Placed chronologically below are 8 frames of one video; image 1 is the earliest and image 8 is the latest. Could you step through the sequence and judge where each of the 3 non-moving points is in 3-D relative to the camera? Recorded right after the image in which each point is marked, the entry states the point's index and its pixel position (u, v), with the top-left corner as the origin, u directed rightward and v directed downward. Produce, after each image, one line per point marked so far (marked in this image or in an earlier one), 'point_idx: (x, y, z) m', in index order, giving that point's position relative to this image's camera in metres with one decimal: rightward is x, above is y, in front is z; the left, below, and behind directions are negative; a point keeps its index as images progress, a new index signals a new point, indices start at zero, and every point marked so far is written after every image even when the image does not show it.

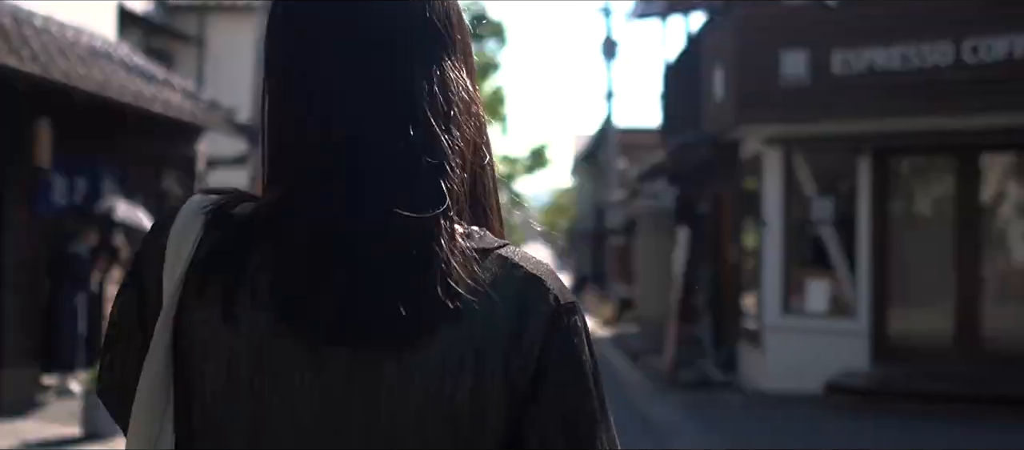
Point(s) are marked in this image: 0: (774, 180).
0: (+2.8, +0.5, +11.1) m
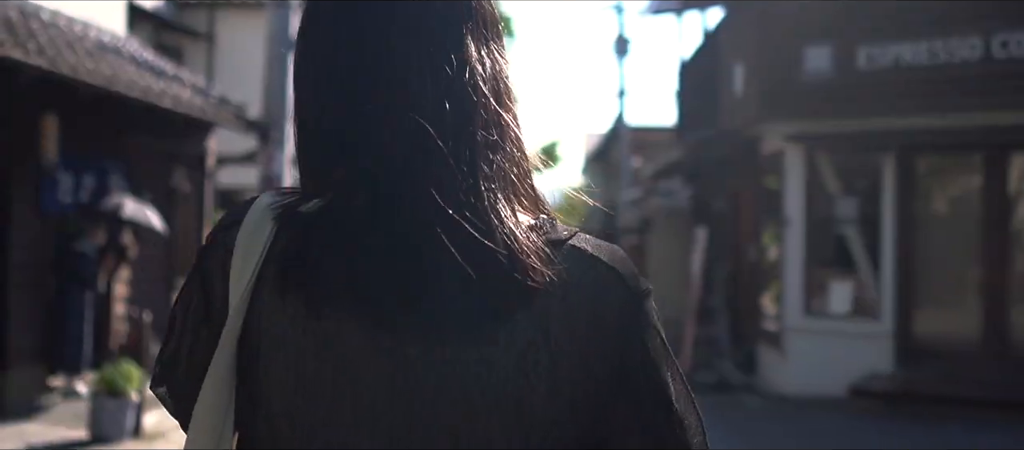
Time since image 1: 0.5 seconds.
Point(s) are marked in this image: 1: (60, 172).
0: (+3.0, +0.5, +10.9) m
1: (-3.8, +0.4, +8.8) m
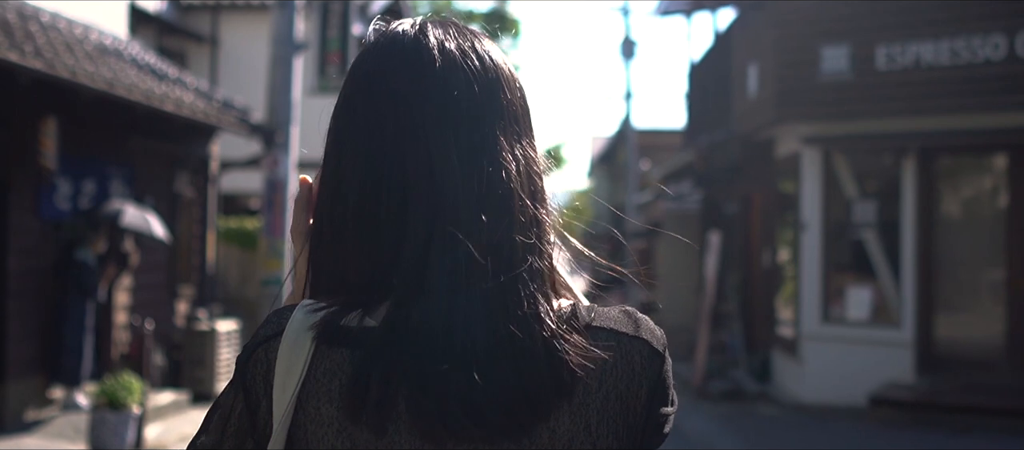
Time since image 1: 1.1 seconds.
0: (+3.1, +0.4, +10.6) m
1: (-3.7, +0.4, +8.6) m
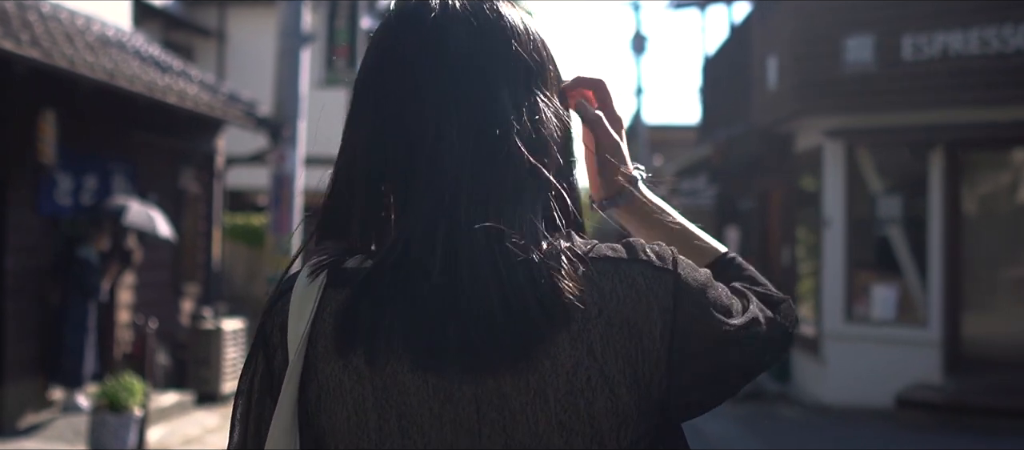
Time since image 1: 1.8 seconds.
0: (+3.2, +0.5, +10.3) m
1: (-3.6, +0.4, +8.4) m
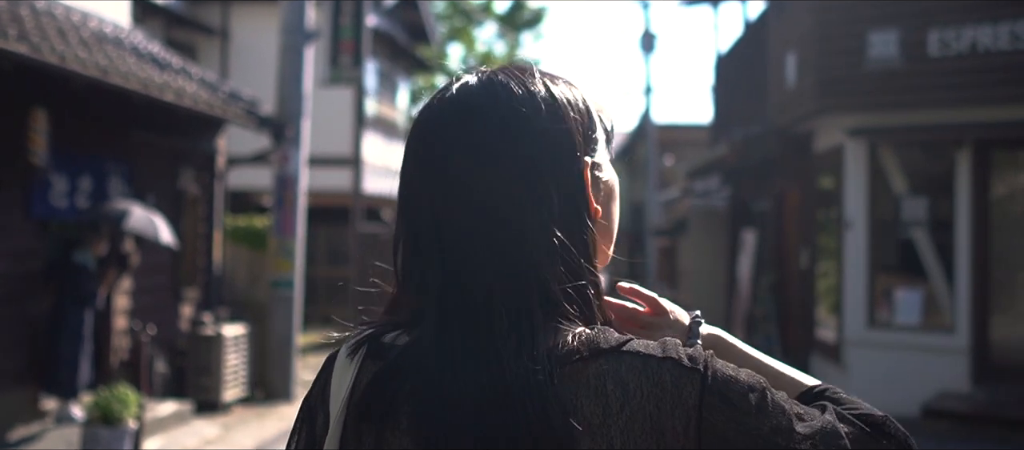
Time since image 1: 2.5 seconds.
0: (+3.3, +0.5, +10.0) m
1: (-3.5, +0.4, +8.0) m
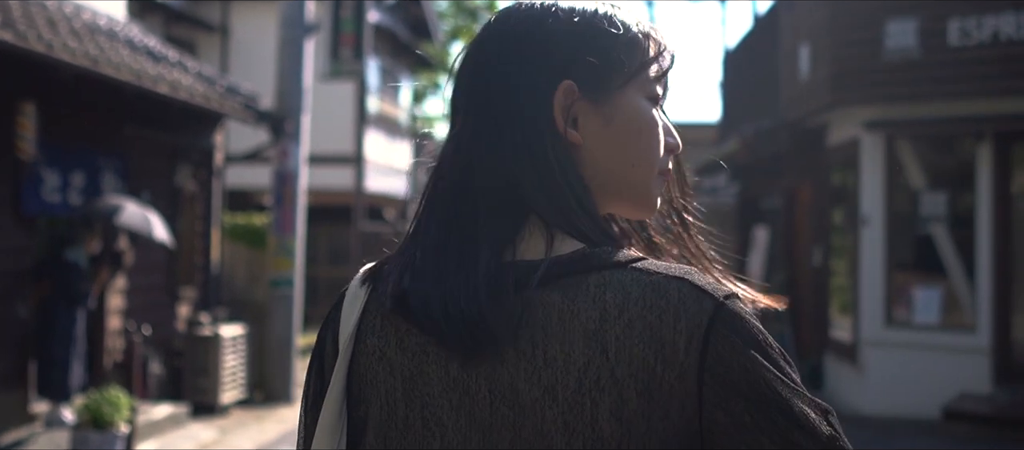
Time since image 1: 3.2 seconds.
0: (+3.3, +0.5, +9.7) m
1: (-3.5, +0.4, +7.7) m
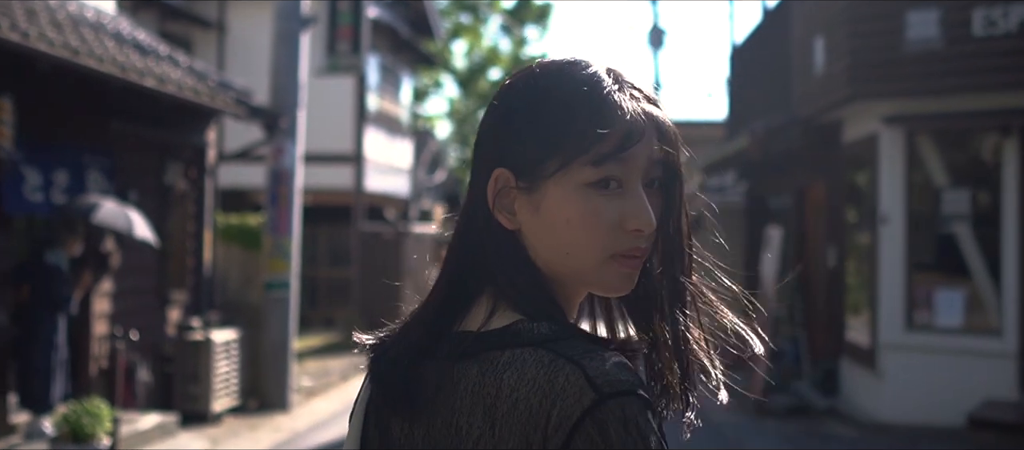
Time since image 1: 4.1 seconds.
0: (+3.4, +0.5, +9.3) m
1: (-3.4, +0.4, +7.4) m
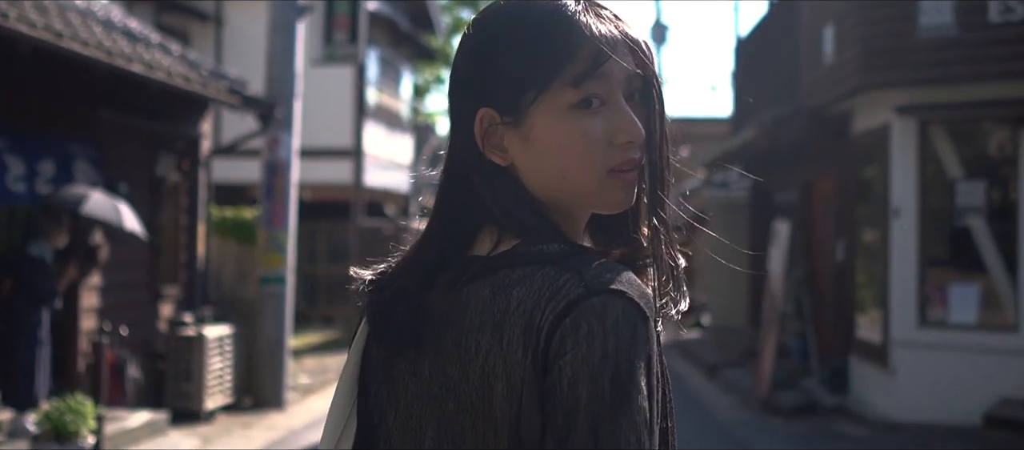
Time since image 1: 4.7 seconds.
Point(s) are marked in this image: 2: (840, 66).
0: (+3.4, +0.6, +9.0) m
1: (-3.4, +0.5, +7.1) m
2: (+3.0, +1.4, +9.6) m
